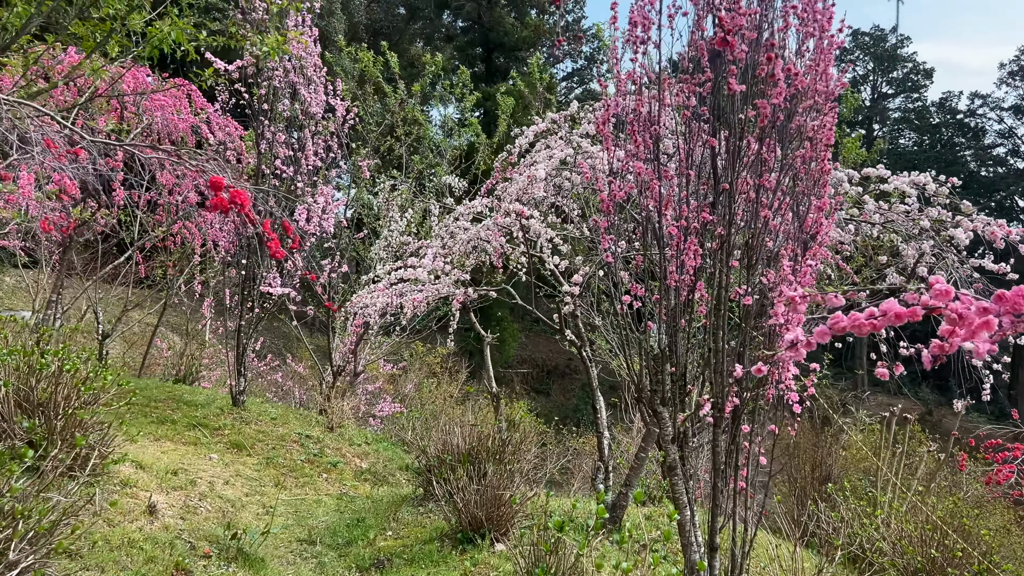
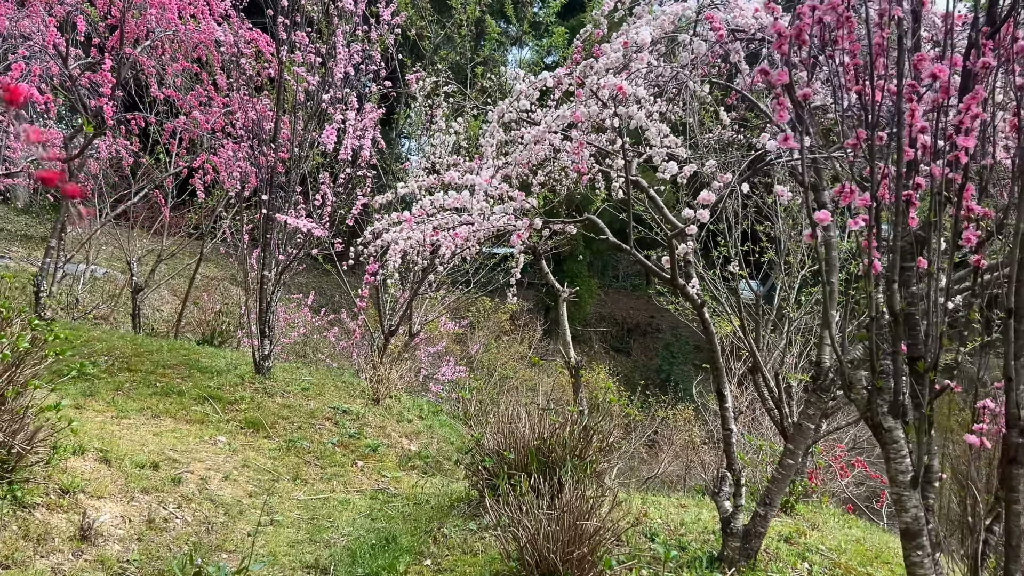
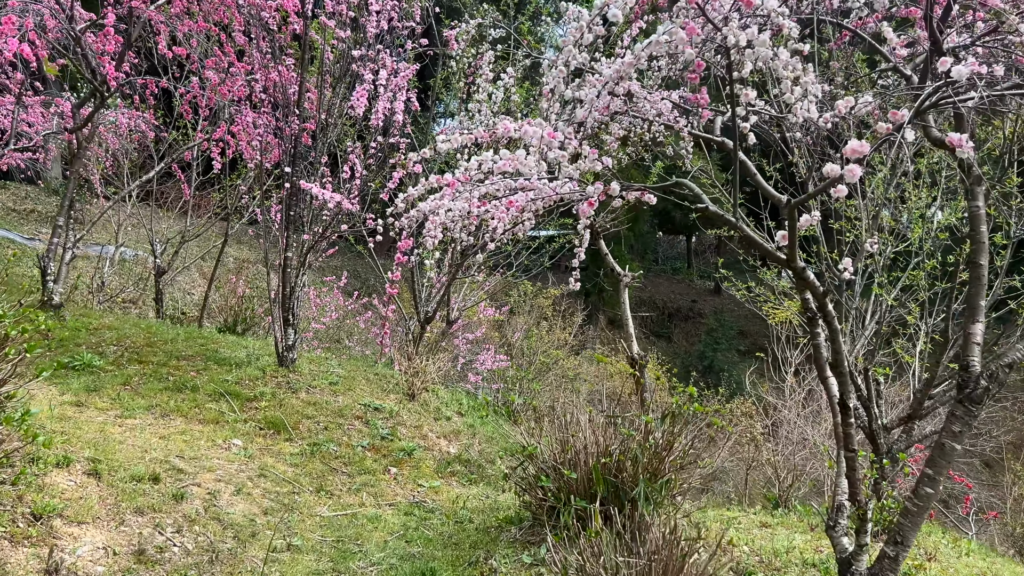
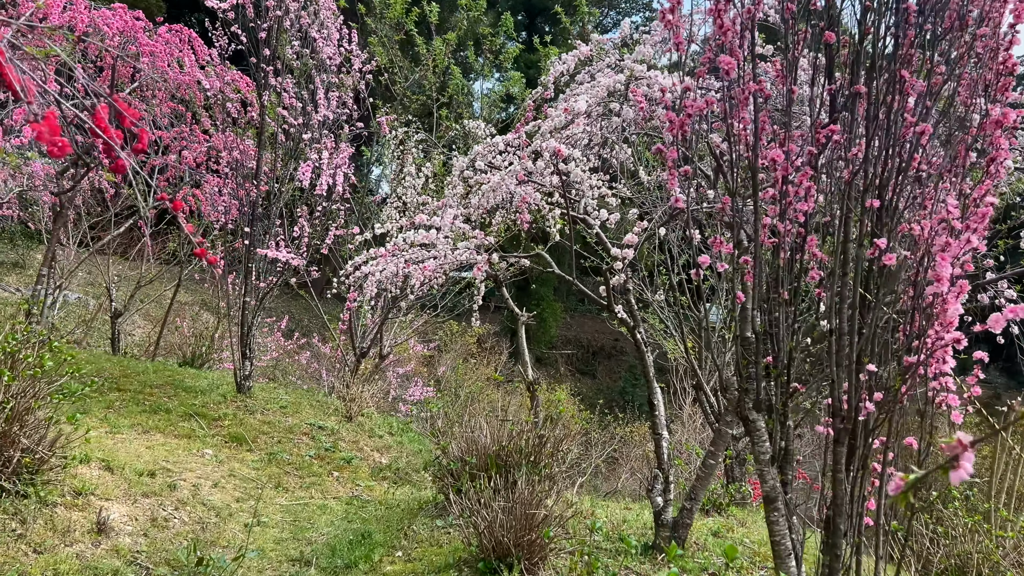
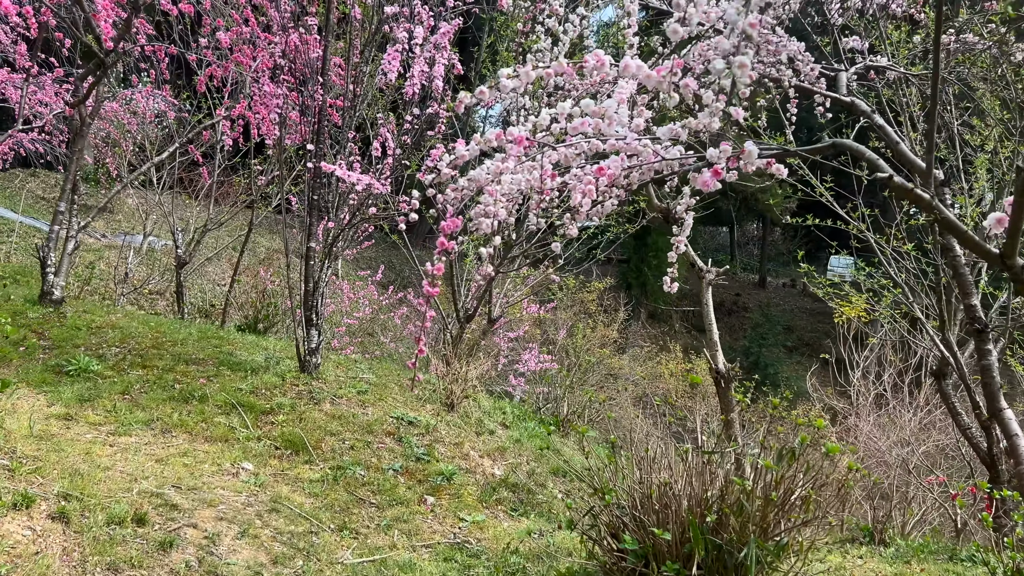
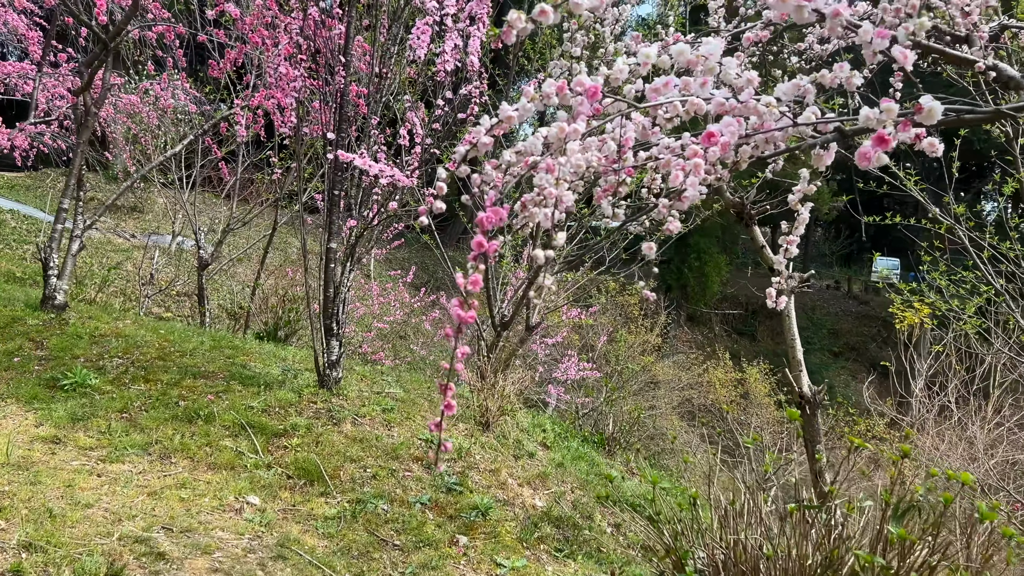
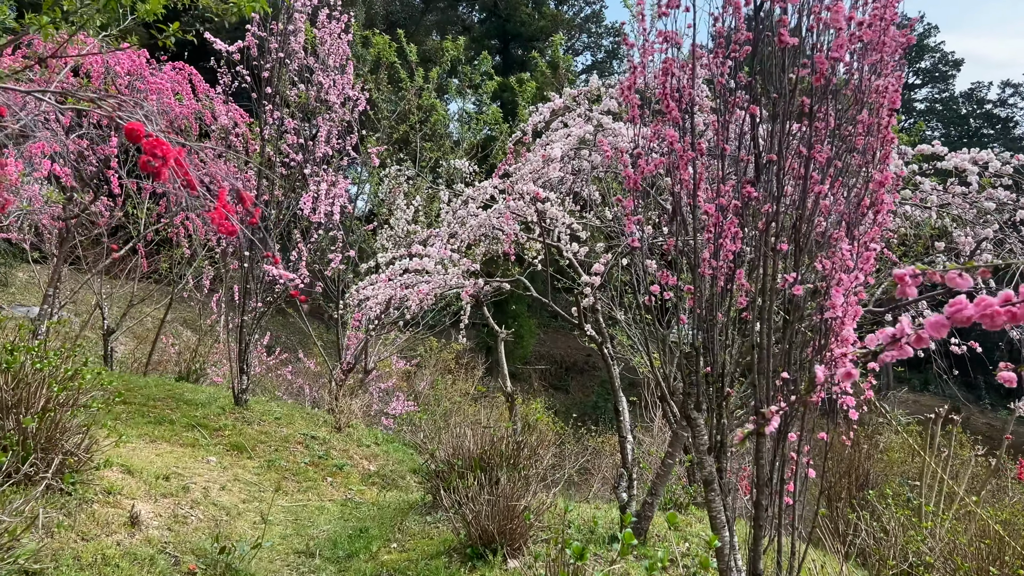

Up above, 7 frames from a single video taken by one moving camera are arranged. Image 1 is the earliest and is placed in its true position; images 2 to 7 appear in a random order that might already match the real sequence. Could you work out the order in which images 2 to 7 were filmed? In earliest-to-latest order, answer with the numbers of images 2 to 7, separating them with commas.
7, 4, 2, 3, 5, 6
